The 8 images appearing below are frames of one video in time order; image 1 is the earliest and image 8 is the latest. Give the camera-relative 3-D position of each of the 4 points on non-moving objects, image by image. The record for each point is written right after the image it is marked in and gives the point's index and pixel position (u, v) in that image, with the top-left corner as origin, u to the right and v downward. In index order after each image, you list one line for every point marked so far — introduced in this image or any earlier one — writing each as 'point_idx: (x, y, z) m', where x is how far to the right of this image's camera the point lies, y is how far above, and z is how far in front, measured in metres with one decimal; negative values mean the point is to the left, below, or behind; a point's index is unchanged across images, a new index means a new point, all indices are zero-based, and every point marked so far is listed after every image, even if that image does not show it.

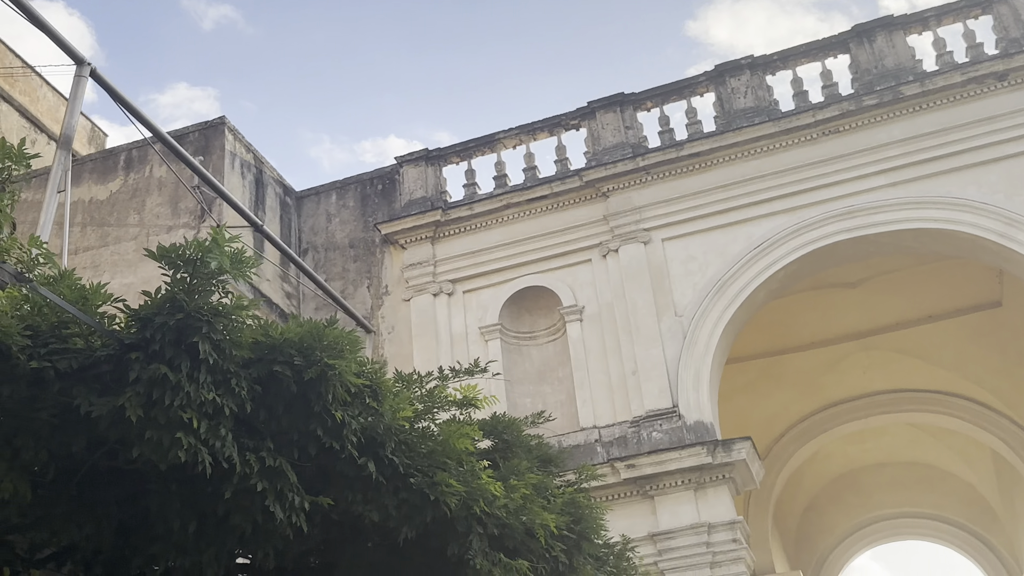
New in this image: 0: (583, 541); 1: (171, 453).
0: (+0.4, -1.5, +5.6) m
1: (-1.1, -0.6, +3.1) m
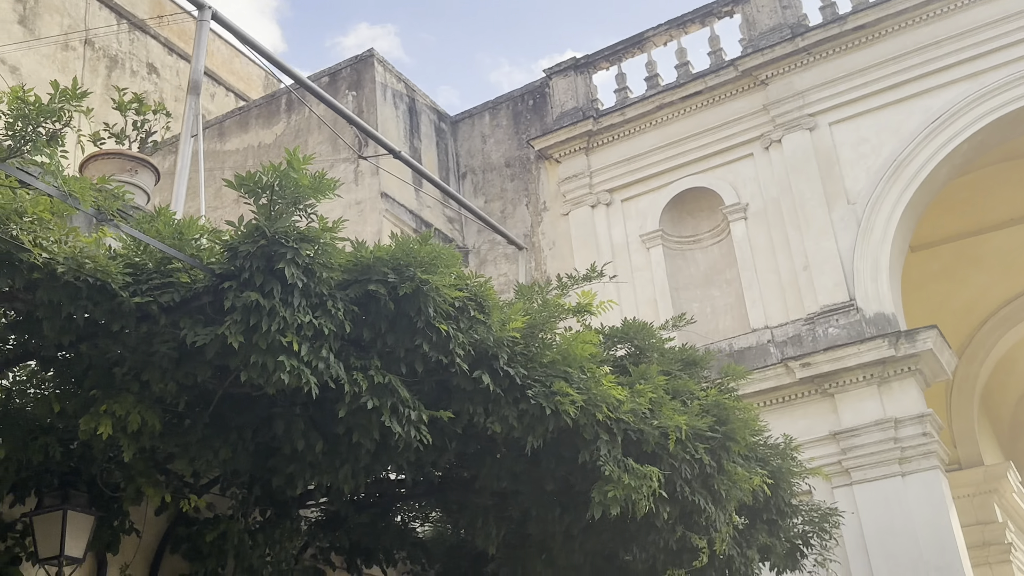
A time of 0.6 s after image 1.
0: (+1.3, -0.9, +5.4) m
1: (-0.8, -0.3, +3.2) m
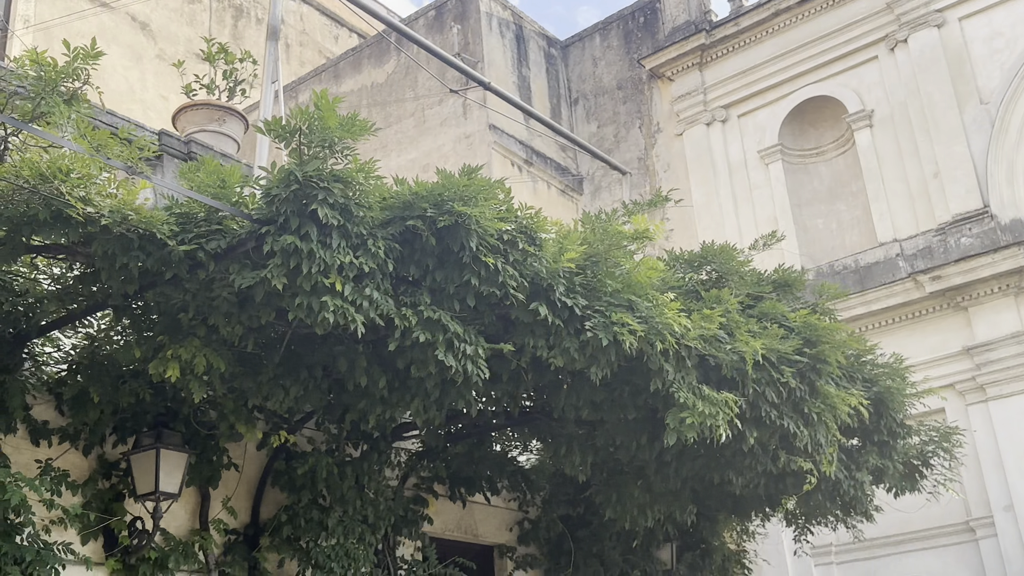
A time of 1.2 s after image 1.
0: (+1.7, -0.4, +5.2) m
1: (-0.7, -0.1, +3.2) m
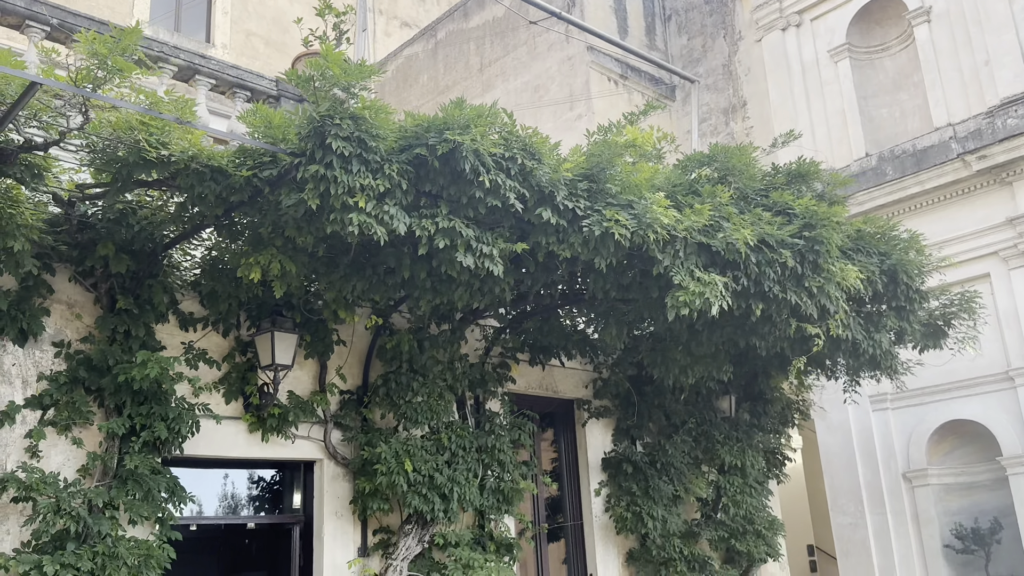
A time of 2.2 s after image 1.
0: (+1.9, +0.3, +5.8) m
1: (-0.7, +0.3, +4.3) m
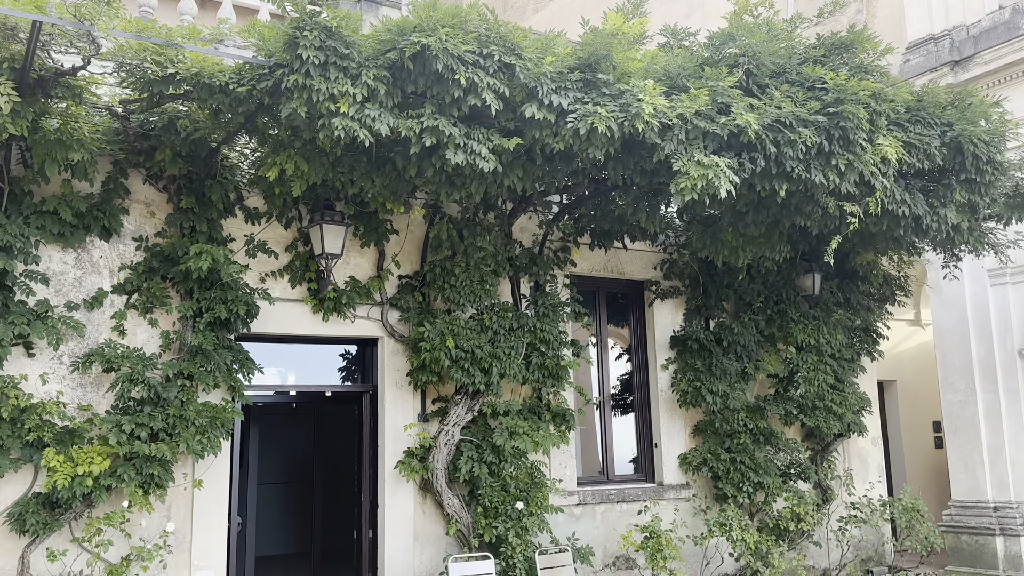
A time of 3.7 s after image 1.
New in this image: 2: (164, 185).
0: (+2.1, +1.0, +5.6) m
1: (-0.9, +0.8, +4.7) m
2: (-2.3, +0.7, +6.1) m
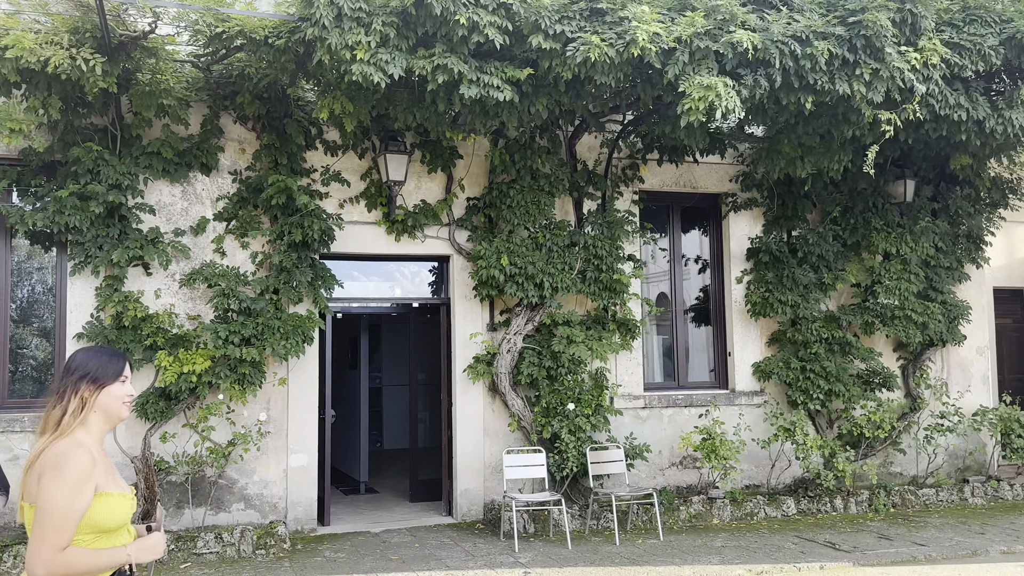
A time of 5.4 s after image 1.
0: (+2.2, +1.6, +5.6) m
1: (-0.9, +1.2, +5.3) m
2: (-2.0, +1.2, +7.0) m
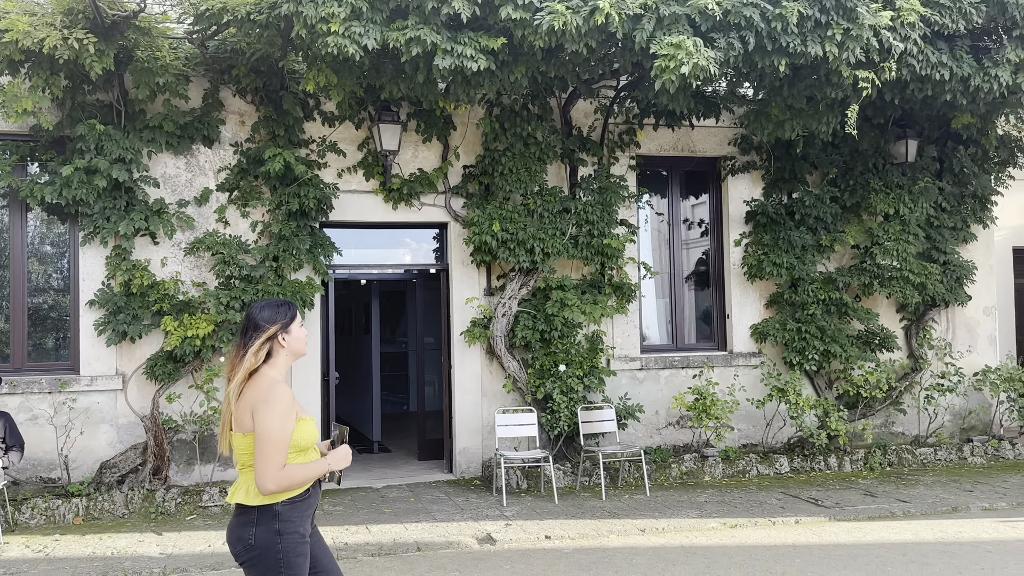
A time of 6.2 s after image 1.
0: (+2.0, +1.8, +5.6) m
1: (-1.1, +1.4, +5.5) m
2: (-2.0, +1.5, +7.2) m
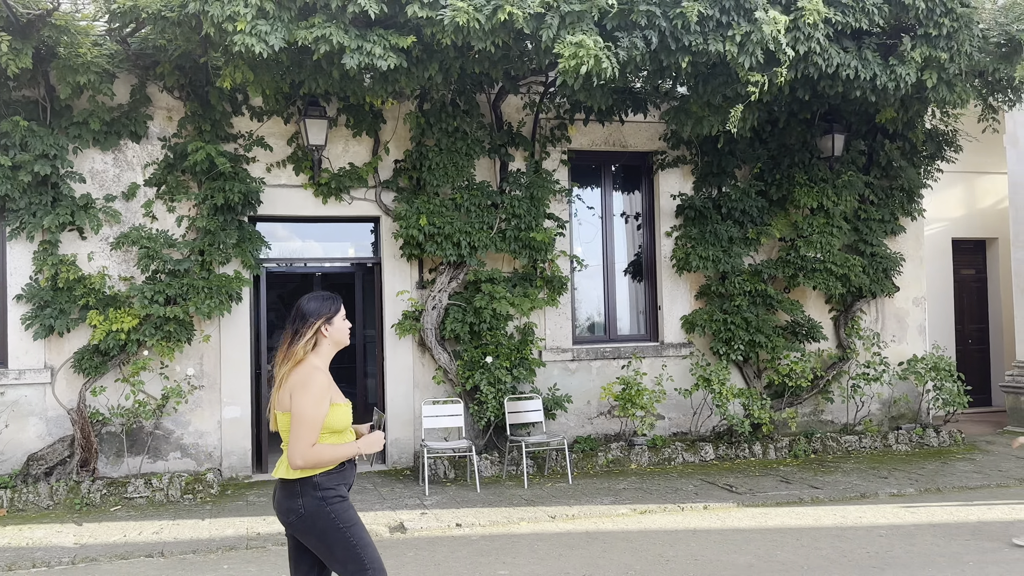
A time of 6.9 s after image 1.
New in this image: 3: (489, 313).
0: (+1.5, +1.9, +5.7) m
1: (-1.6, +1.5, +5.6) m
2: (-2.6, +1.5, +7.3) m
3: (-0.2, -0.2, +7.6) m
